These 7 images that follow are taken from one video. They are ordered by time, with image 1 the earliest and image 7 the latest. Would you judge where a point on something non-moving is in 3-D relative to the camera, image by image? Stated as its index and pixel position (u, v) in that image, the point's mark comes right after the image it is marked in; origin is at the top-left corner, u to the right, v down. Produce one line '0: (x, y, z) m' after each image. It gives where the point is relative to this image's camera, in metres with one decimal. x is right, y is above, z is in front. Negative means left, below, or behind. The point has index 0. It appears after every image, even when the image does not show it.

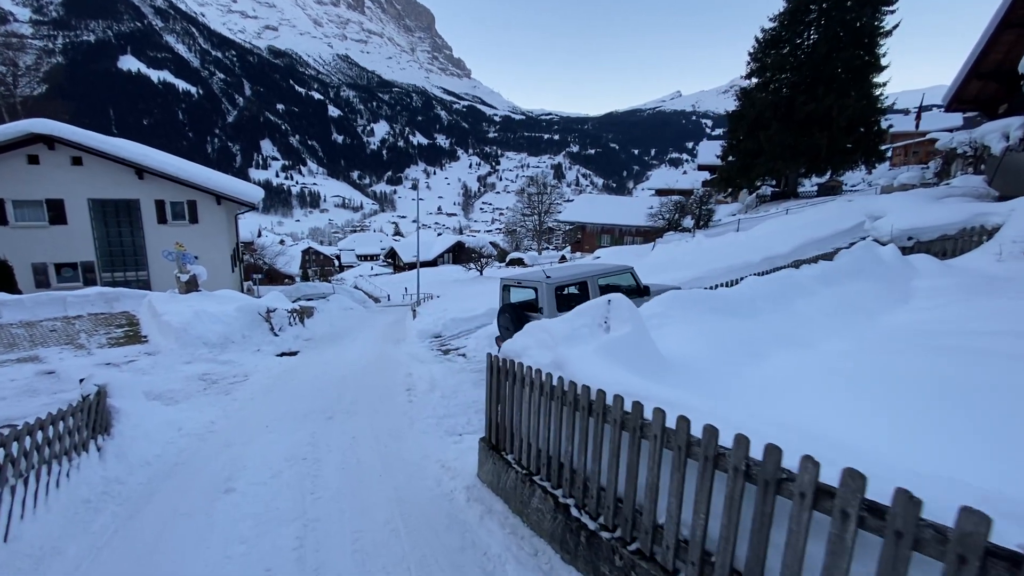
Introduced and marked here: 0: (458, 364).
0: (-1.1, -1.6, +9.9) m
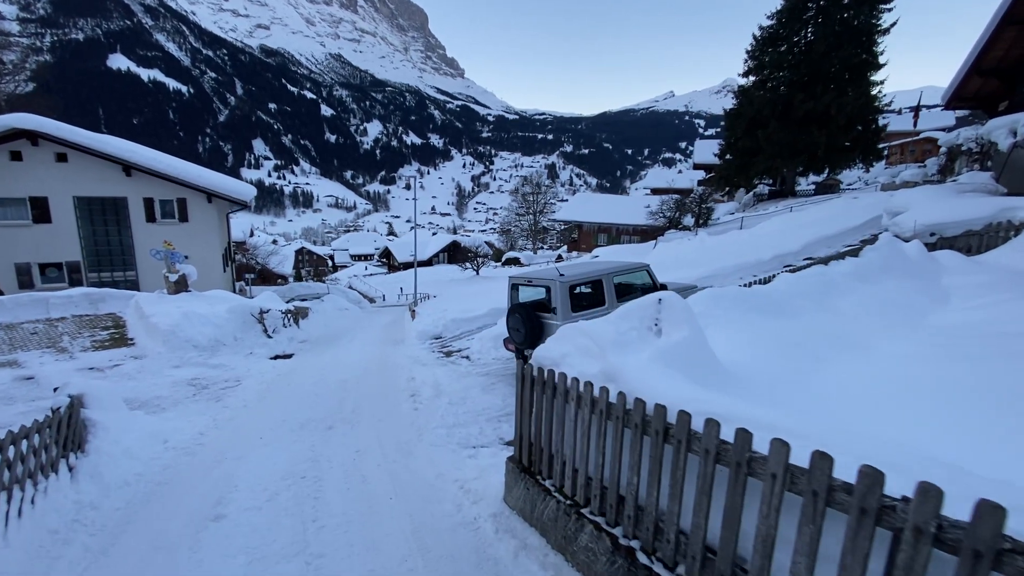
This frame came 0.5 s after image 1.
0: (-1.0, -1.5, +9.4) m
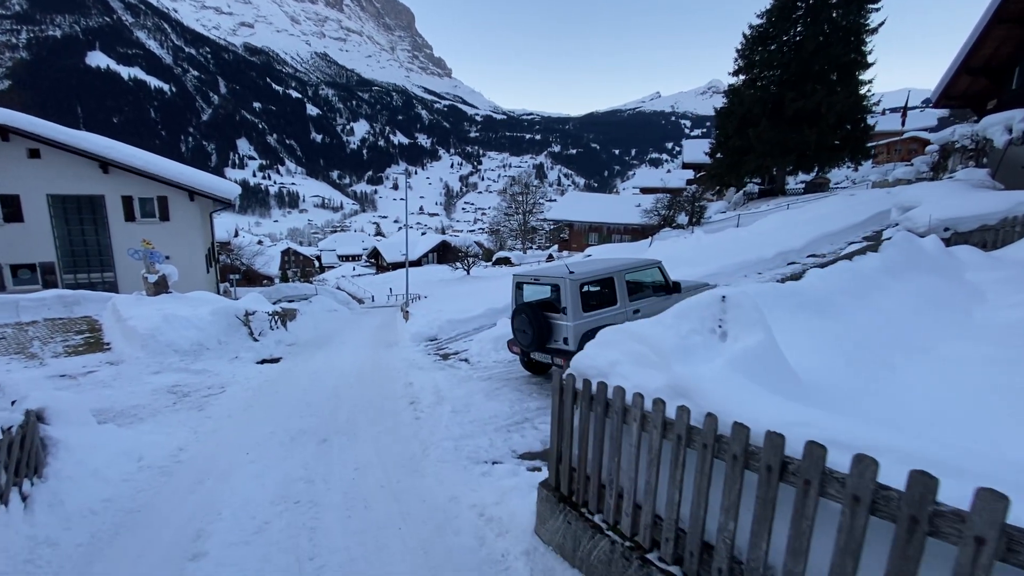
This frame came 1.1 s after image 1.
0: (-0.9, -1.5, +8.9) m
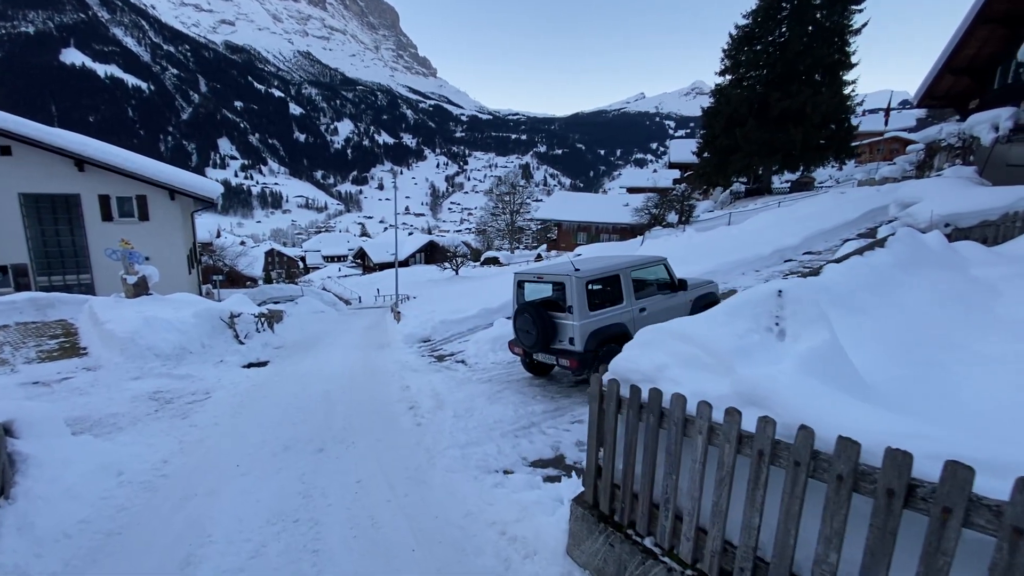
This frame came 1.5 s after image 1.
0: (-0.9, -1.5, +8.6) m
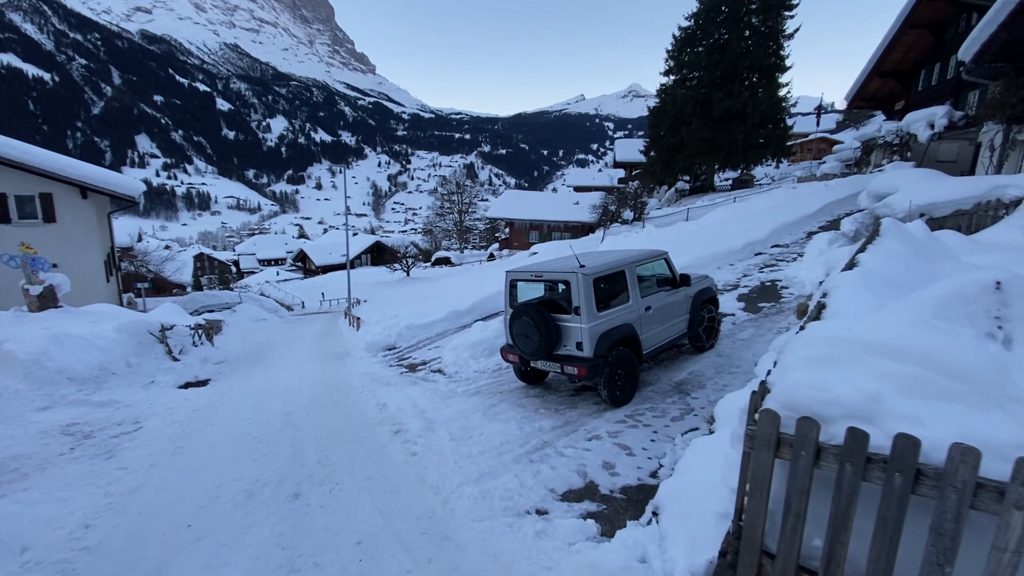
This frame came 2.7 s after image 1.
0: (-1.1, -1.5, +7.7) m
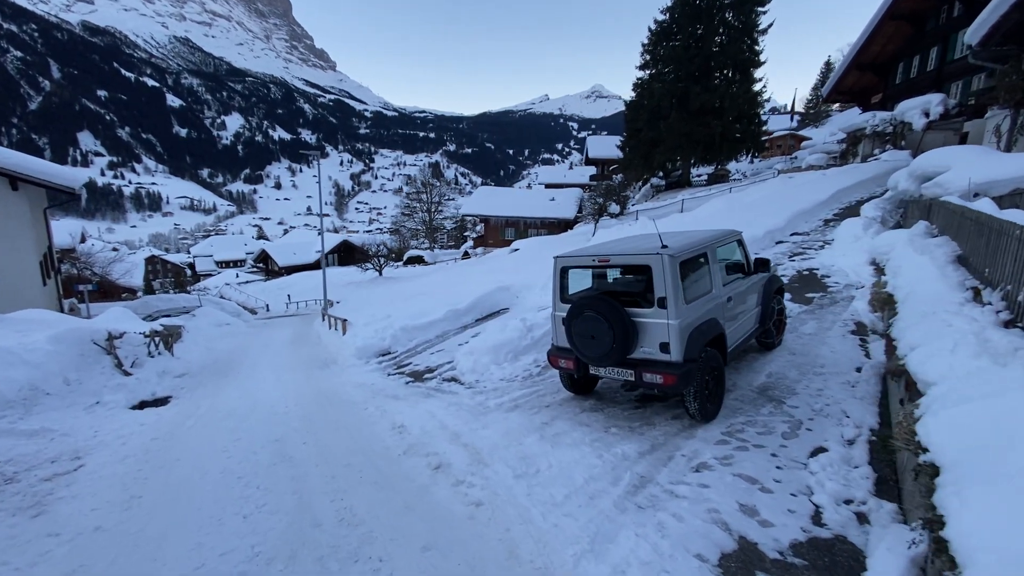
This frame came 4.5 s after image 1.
0: (-0.6, -1.4, +6.4) m
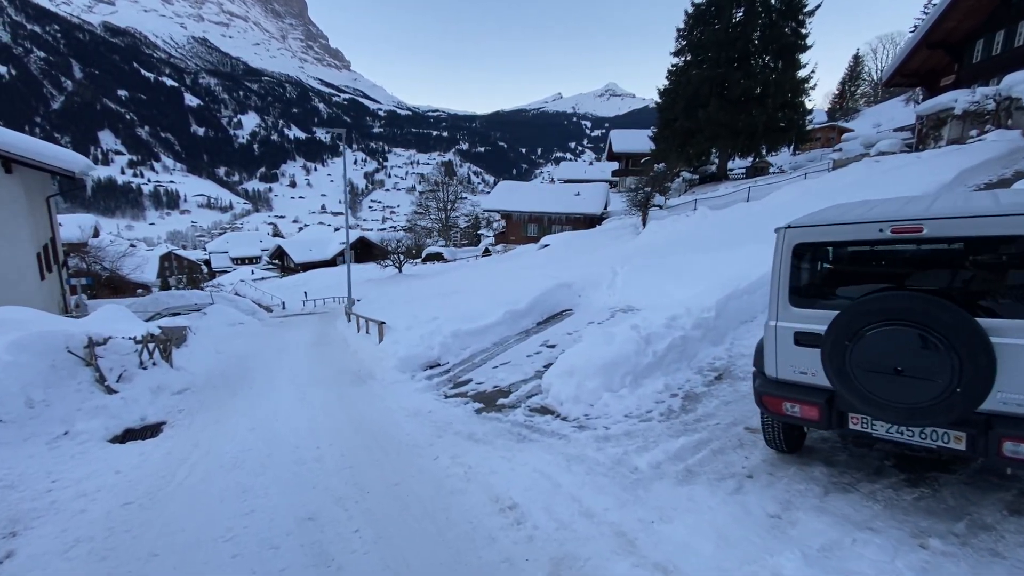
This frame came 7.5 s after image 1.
0: (+0.6, -1.4, +4.3) m
